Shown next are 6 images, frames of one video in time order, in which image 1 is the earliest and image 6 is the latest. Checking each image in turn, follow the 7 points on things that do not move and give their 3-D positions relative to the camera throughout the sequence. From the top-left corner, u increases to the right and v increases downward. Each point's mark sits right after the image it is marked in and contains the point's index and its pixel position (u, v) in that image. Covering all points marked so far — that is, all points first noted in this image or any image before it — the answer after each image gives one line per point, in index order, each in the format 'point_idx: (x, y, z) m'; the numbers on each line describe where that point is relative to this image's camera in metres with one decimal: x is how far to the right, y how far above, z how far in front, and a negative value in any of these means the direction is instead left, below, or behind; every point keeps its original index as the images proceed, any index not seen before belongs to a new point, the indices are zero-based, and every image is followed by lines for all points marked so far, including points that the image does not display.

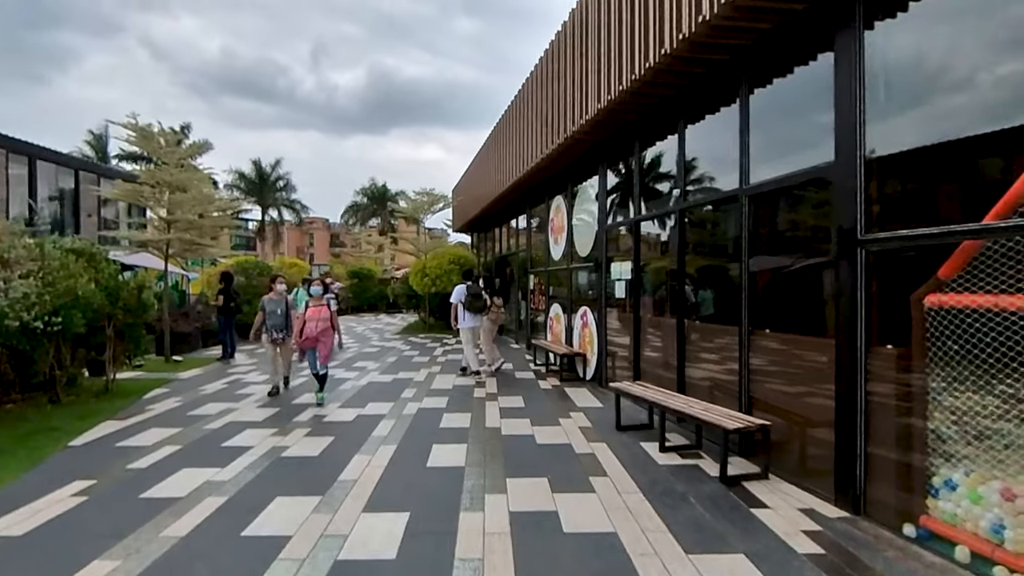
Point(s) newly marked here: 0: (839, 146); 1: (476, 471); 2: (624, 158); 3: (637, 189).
0: (+2.2, +1.0, +4.0) m
1: (-0.3, -1.4, +4.6) m
2: (+1.5, +1.8, +8.0) m
3: (+1.6, +1.3, +7.7) m
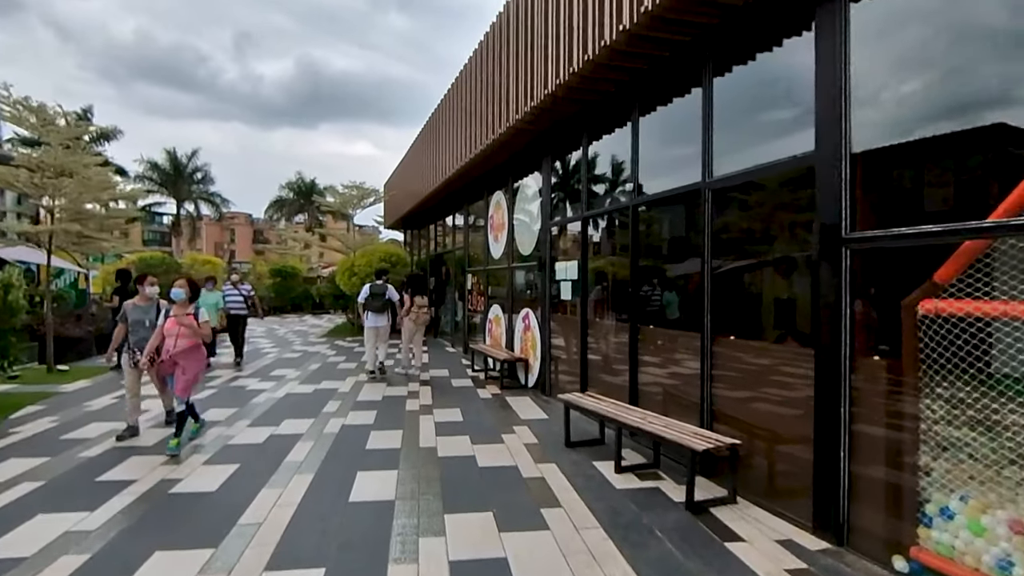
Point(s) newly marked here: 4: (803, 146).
0: (+1.9, +0.9, +3.6) m
1: (-0.7, -1.4, +3.9) m
2: (+0.8, +1.7, +7.5) m
3: (+0.9, +1.3, +7.2) m
4: (+1.9, +0.9, +3.8) m
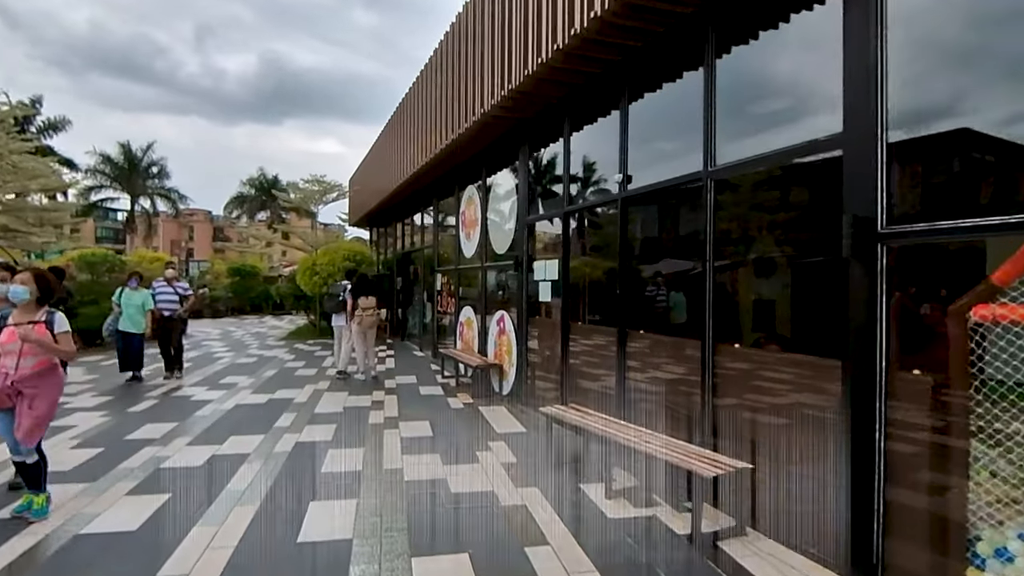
0: (+1.8, +0.9, +3.2) m
1: (-0.8, -1.4, +3.3) m
2: (+0.5, +1.7, +7.0) m
3: (+0.6, +1.2, +6.7) m
4: (+1.8, +0.9, +3.4) m
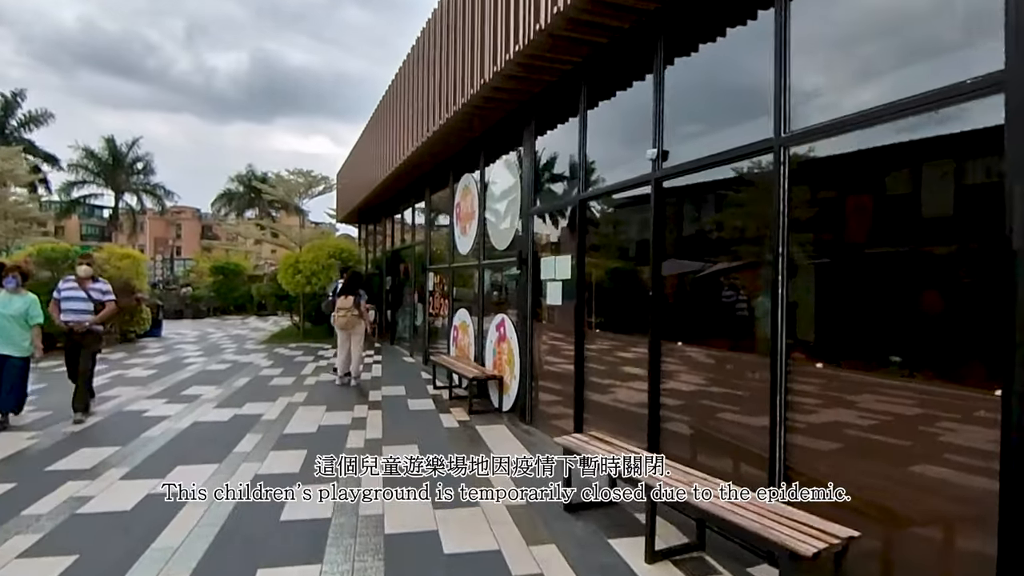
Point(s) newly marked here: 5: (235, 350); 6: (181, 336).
0: (+1.8, +0.9, +2.3) m
1: (-0.7, -1.4, +2.4) m
2: (+0.5, +1.7, +6.1) m
3: (+0.6, +1.2, +5.8) m
4: (+1.9, +0.9, +2.5) m
5: (-5.8, -1.3, +12.6) m
6: (-8.5, -1.2, +15.3) m
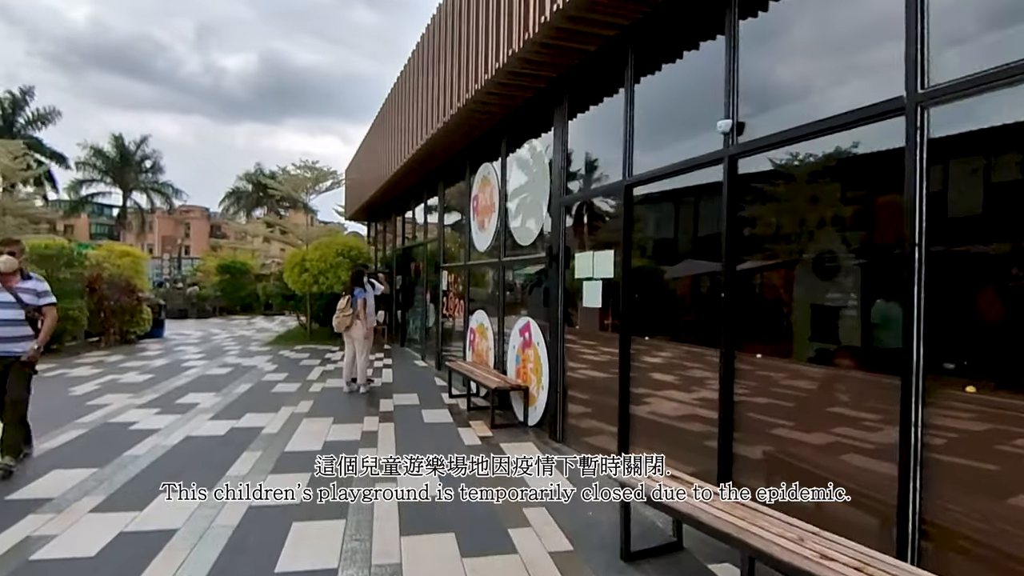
0: (+2.1, +0.9, +1.6) m
1: (-0.5, -1.4, +1.7) m
2: (+0.8, +1.7, +5.4) m
3: (+0.9, +1.2, +5.1) m
4: (+2.1, +0.9, +1.8) m
5: (-5.5, -1.3, +12.0) m
6: (-8.1, -1.2, +14.7) m
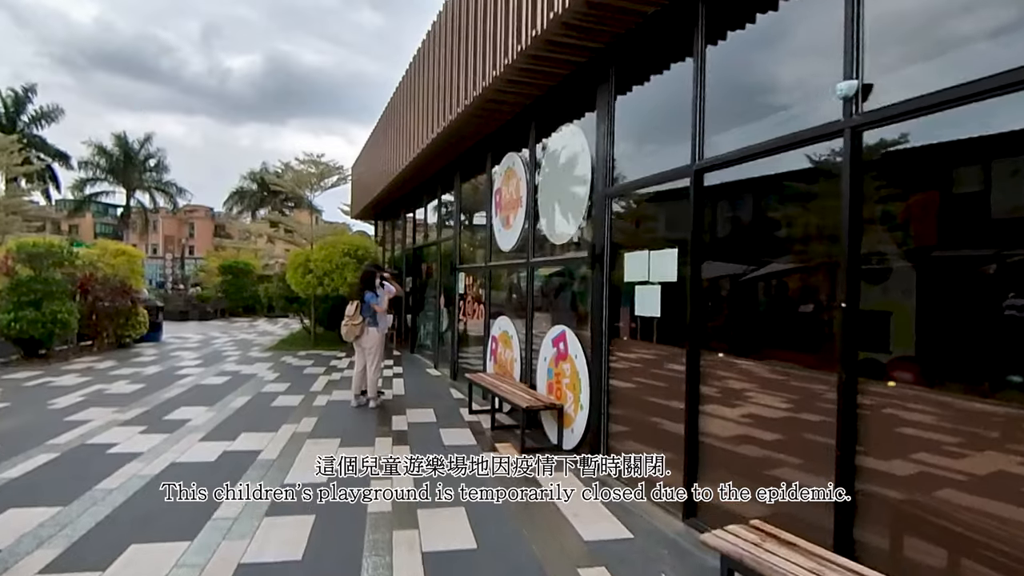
0: (+2.3, +0.9, +0.8) m
1: (-0.3, -1.5, +1.0) m
2: (+1.1, +1.7, +4.7) m
3: (+1.2, +1.2, +4.4) m
4: (+2.3, +0.9, +1.0) m
5: (-5.2, -1.3, +11.3) m
6: (-7.8, -1.2, +14.1) m
